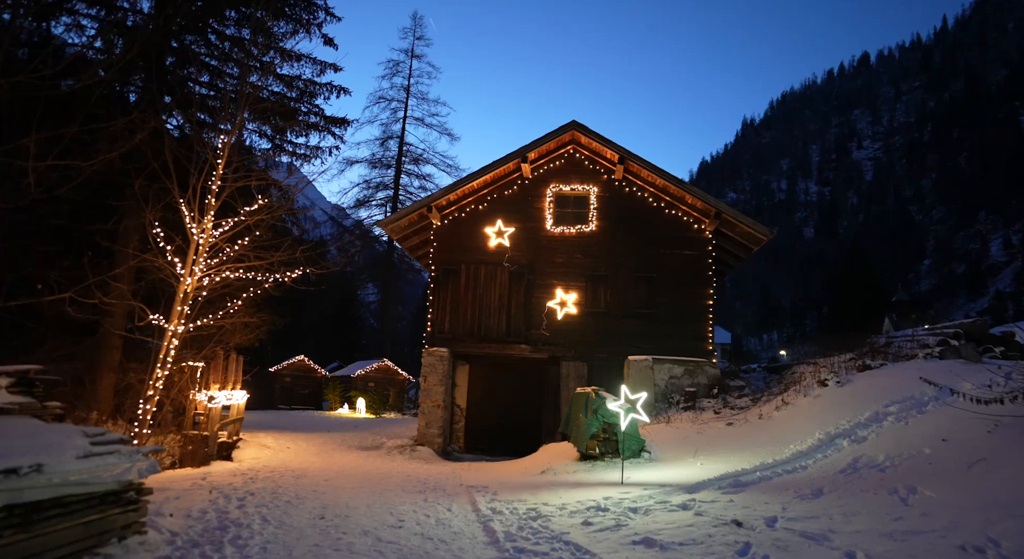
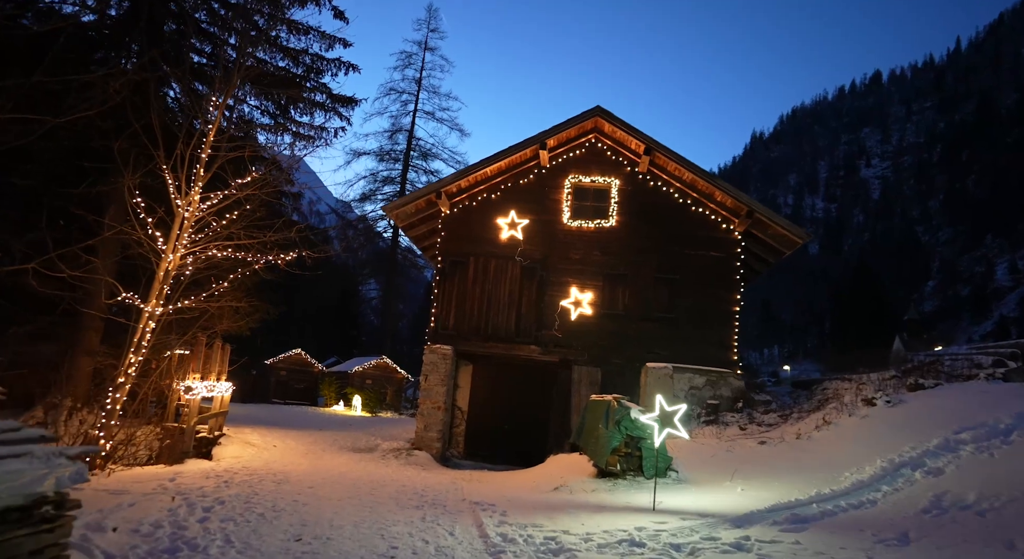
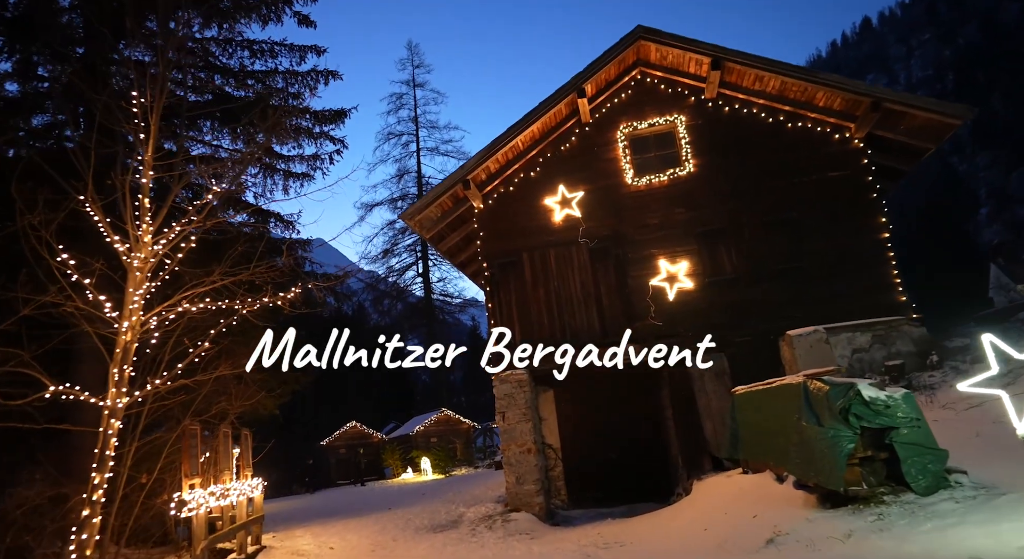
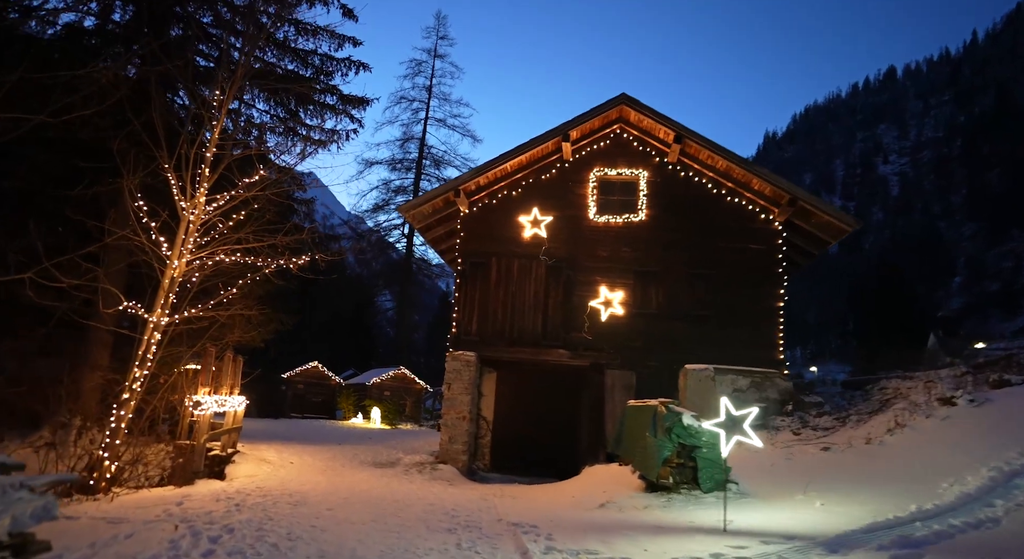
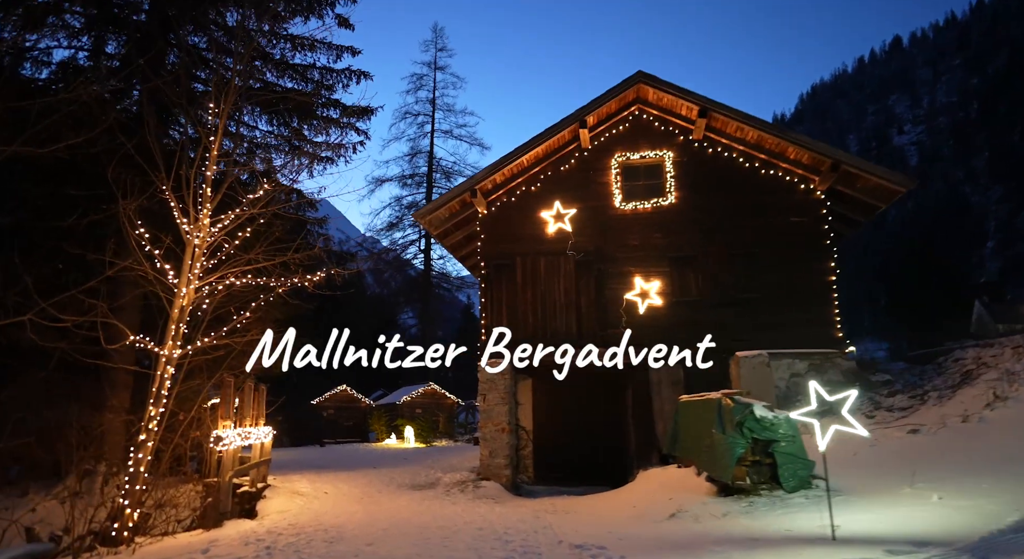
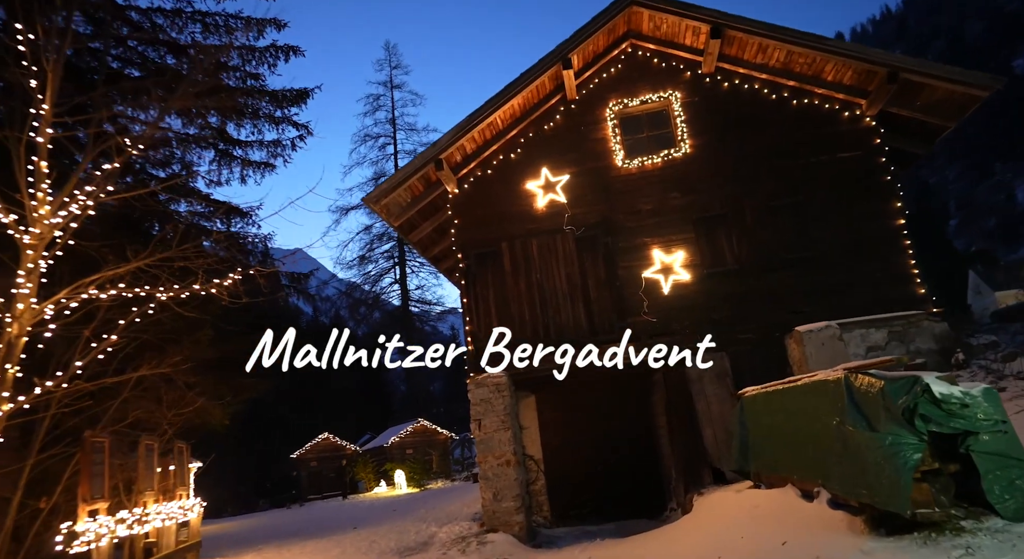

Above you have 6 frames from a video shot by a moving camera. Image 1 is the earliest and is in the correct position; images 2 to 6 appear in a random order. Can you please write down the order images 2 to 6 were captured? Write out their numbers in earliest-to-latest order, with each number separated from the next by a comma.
2, 4, 5, 3, 6
